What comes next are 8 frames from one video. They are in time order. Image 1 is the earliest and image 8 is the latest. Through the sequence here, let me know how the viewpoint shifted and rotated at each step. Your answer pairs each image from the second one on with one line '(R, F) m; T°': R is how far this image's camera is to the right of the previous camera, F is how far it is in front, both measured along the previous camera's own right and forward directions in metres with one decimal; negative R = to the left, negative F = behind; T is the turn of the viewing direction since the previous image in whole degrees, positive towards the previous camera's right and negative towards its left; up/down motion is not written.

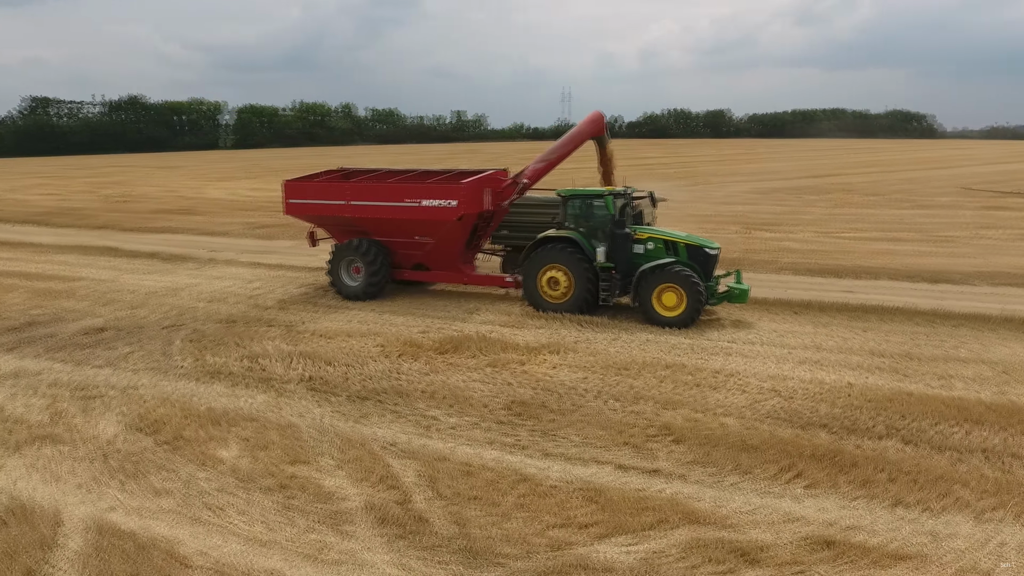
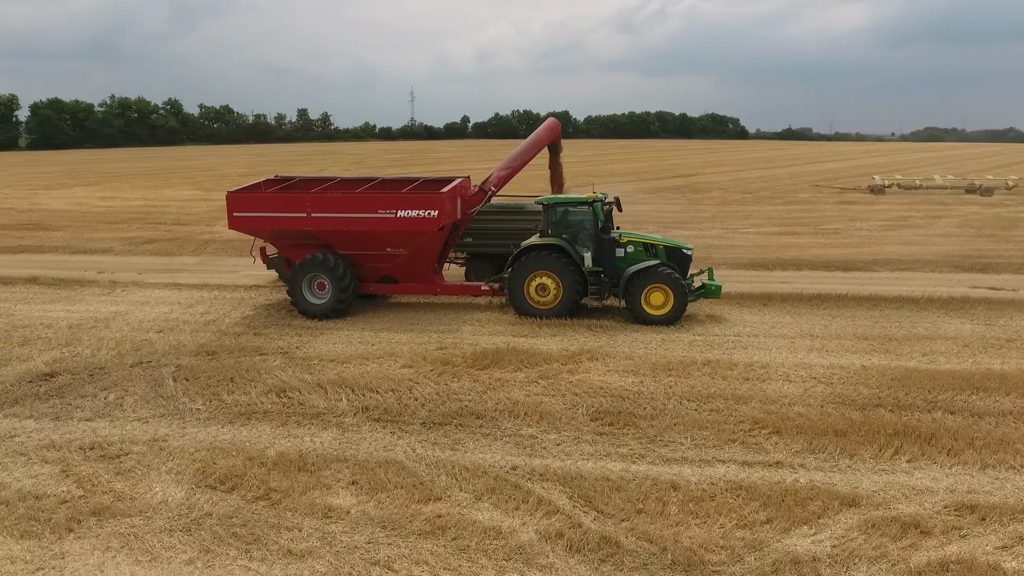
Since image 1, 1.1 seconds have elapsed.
(-2.1, +0.3) m; +14°
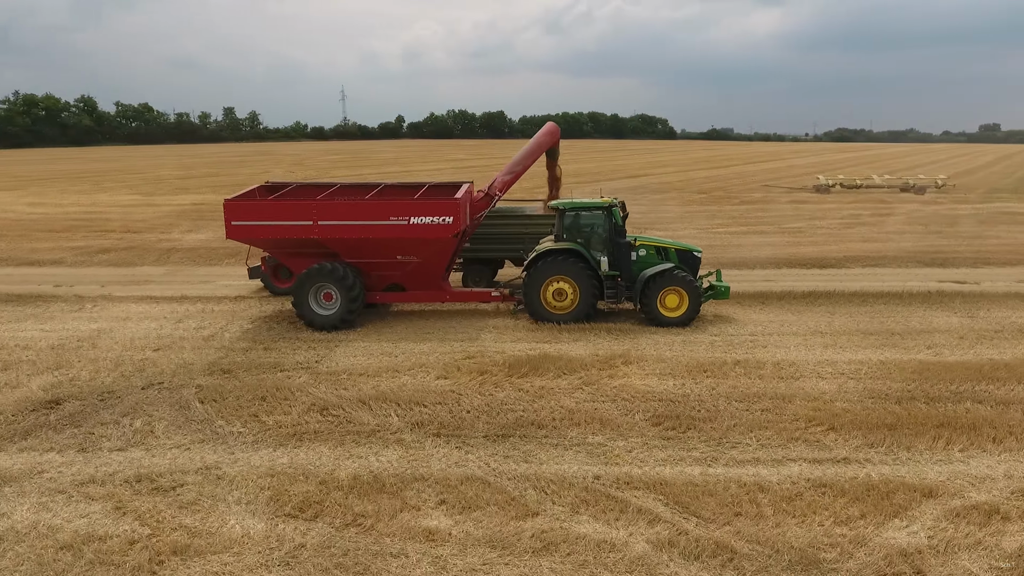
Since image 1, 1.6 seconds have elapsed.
(-1.1, +0.1) m; +6°
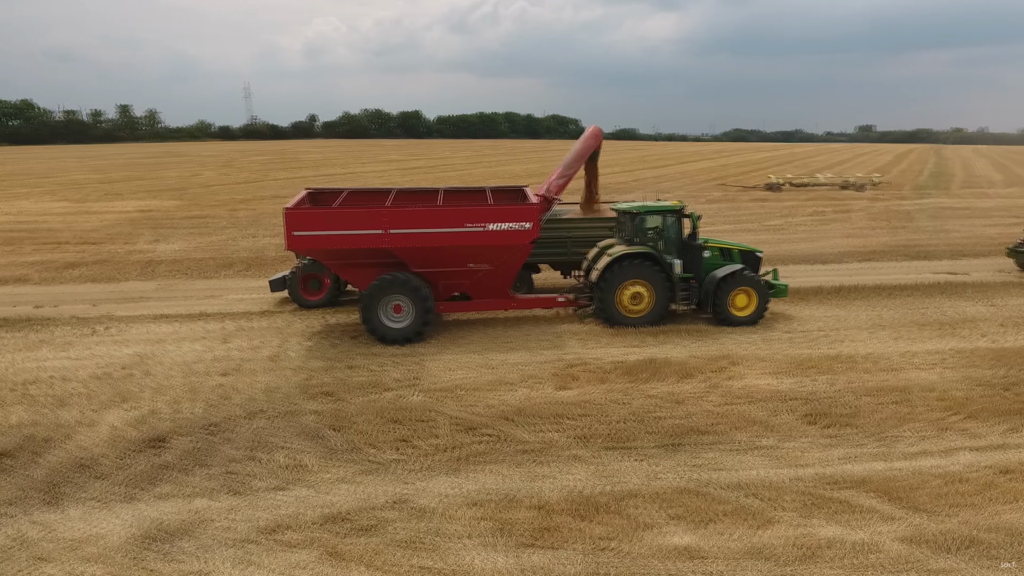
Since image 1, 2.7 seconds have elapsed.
(-2.2, +0.3) m; +8°
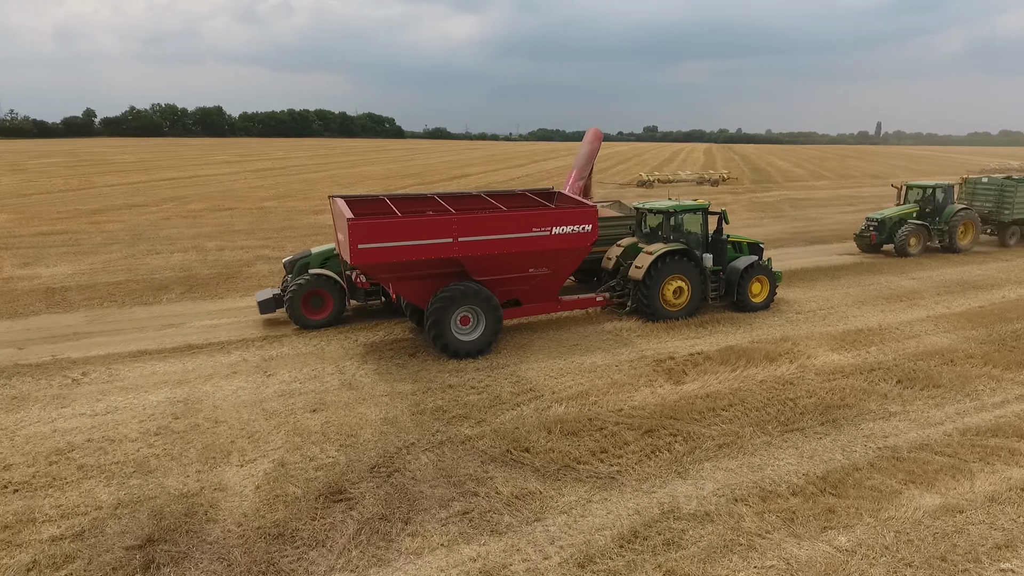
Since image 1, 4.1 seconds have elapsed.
(-3.2, +0.6) m; +17°
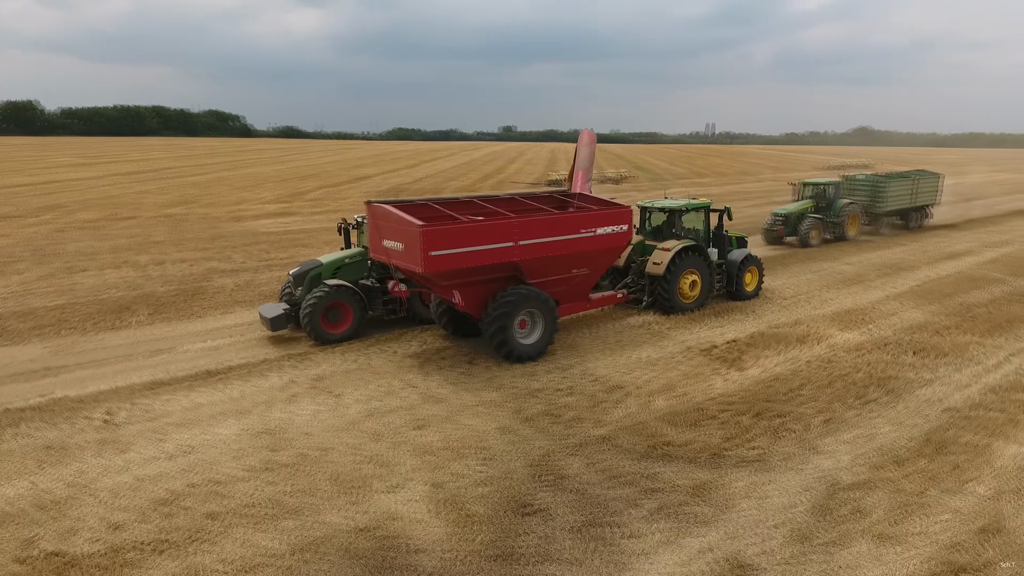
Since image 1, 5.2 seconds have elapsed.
(-2.4, +0.2) m; +13°
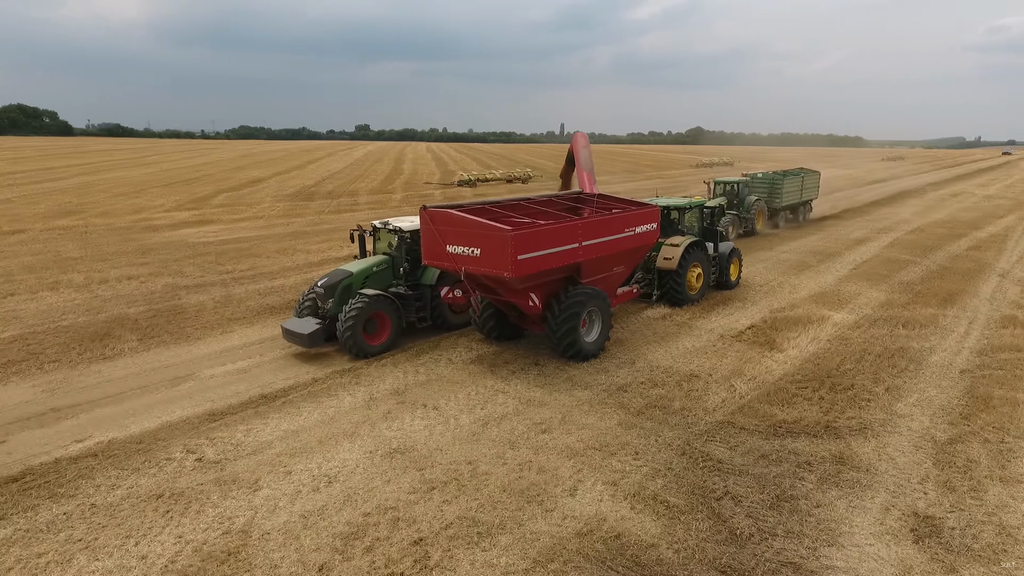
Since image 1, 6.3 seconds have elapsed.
(-2.5, +0.2) m; +13°
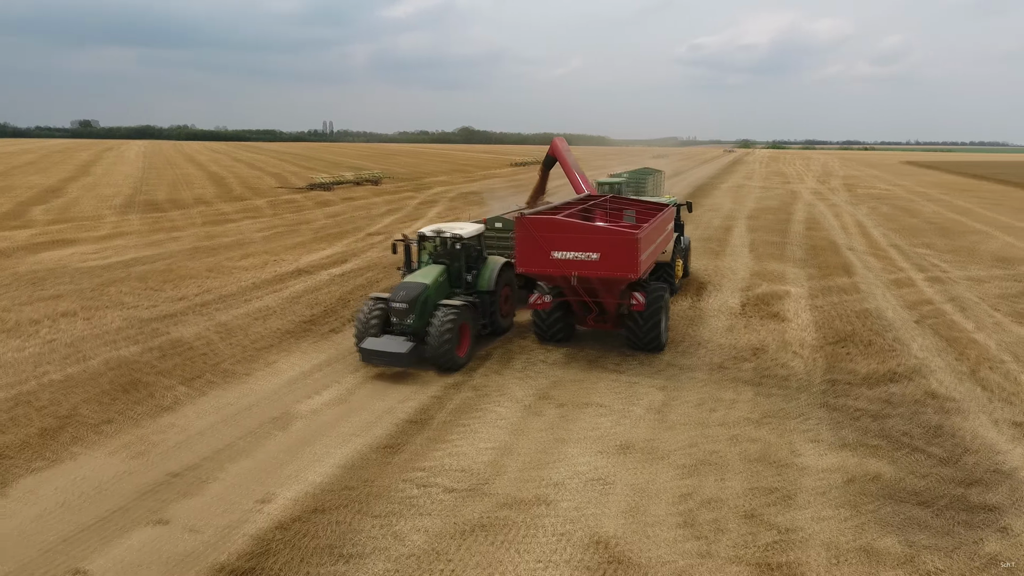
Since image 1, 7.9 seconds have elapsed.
(-4.1, +0.5) m; +20°
